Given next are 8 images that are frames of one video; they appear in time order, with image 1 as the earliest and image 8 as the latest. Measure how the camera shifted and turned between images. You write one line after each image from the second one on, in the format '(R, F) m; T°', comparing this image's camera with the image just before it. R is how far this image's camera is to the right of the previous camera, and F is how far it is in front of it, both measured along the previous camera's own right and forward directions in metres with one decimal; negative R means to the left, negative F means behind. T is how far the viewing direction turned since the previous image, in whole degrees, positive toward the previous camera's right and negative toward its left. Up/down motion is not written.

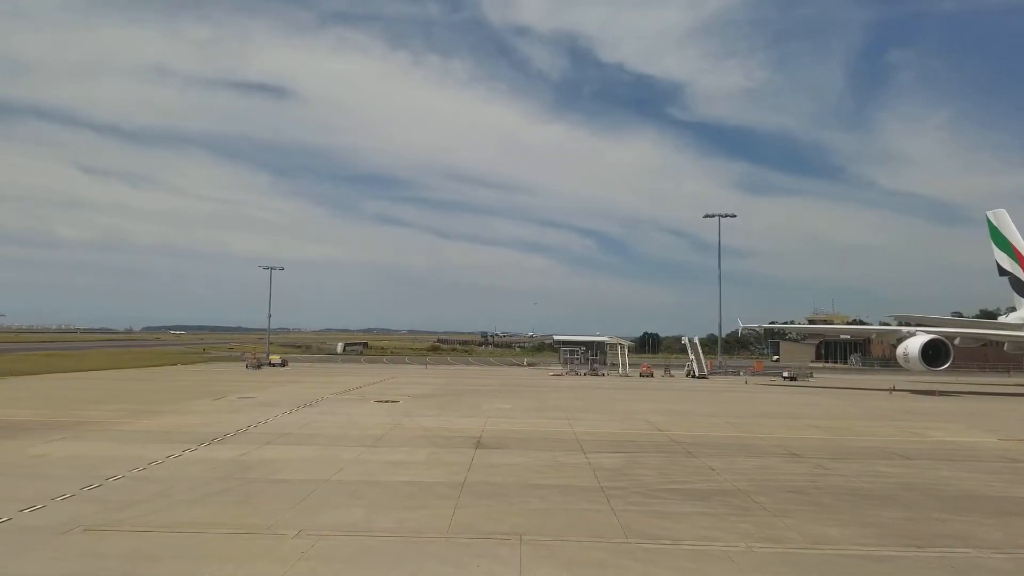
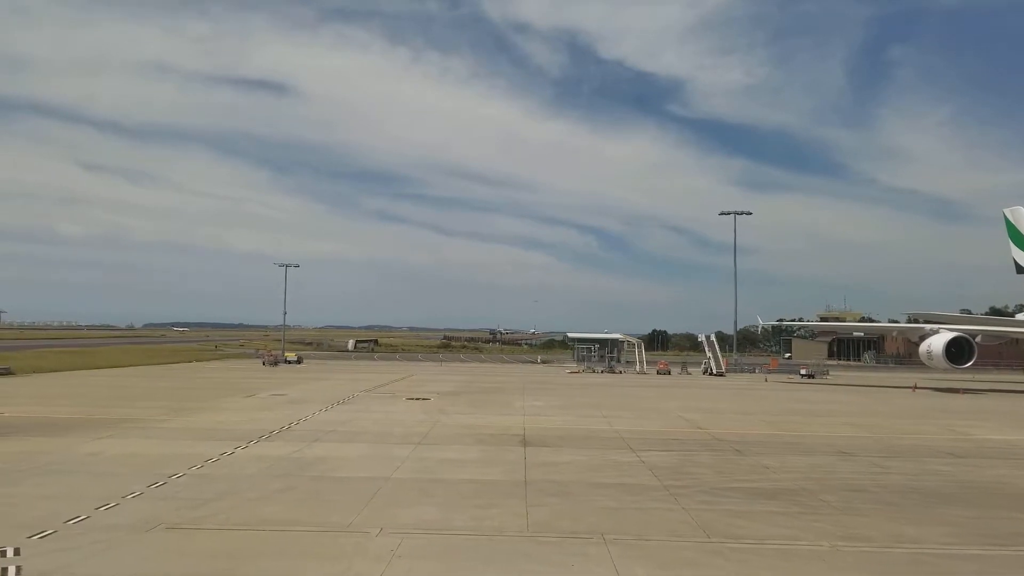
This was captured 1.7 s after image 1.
(-1.3, 0.0) m; 0°
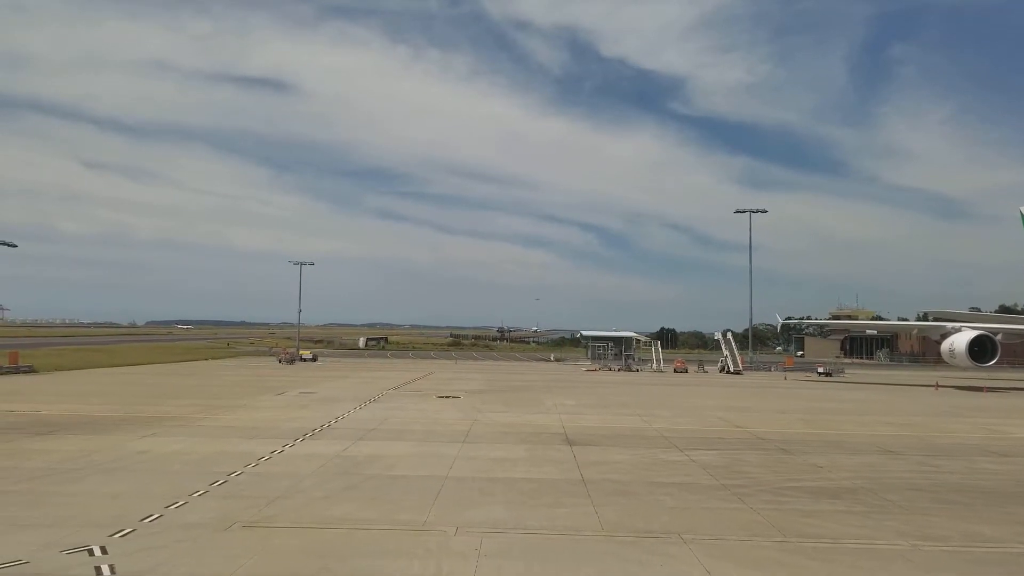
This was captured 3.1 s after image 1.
(-1.2, 0.0) m; 0°
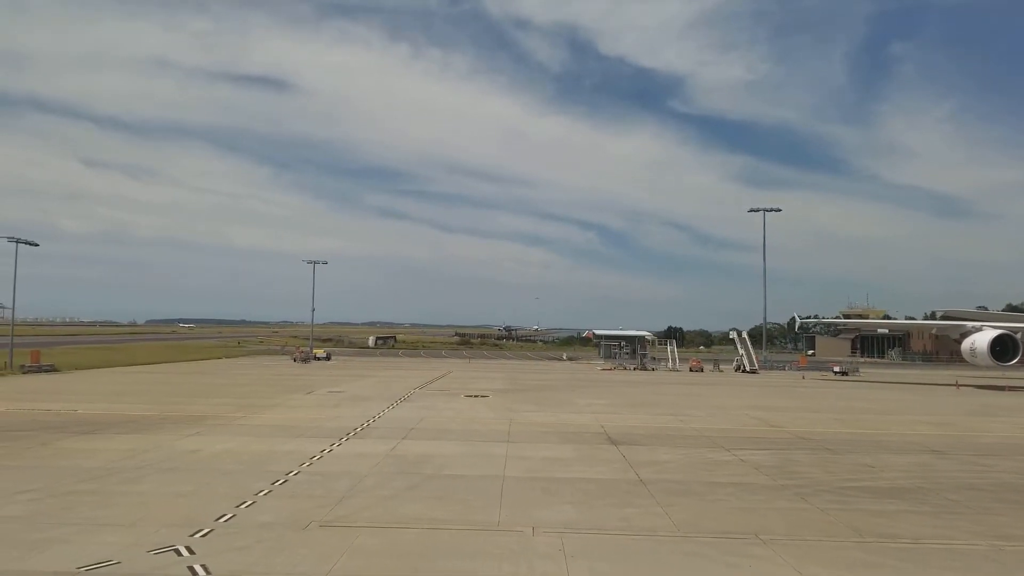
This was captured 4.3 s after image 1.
(-1.2, 0.0) m; 0°
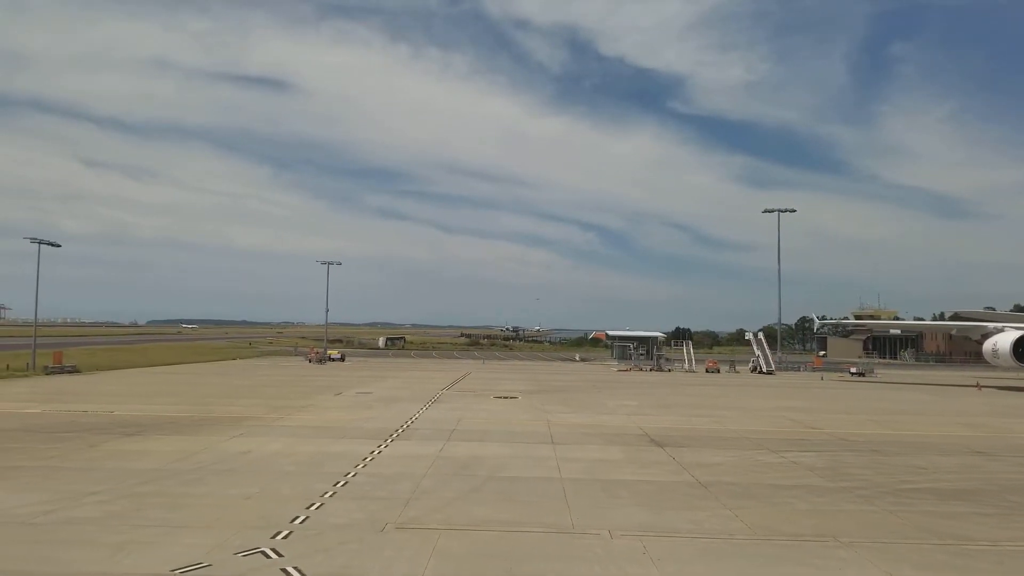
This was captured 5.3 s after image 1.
(-1.2, 0.0) m; 0°
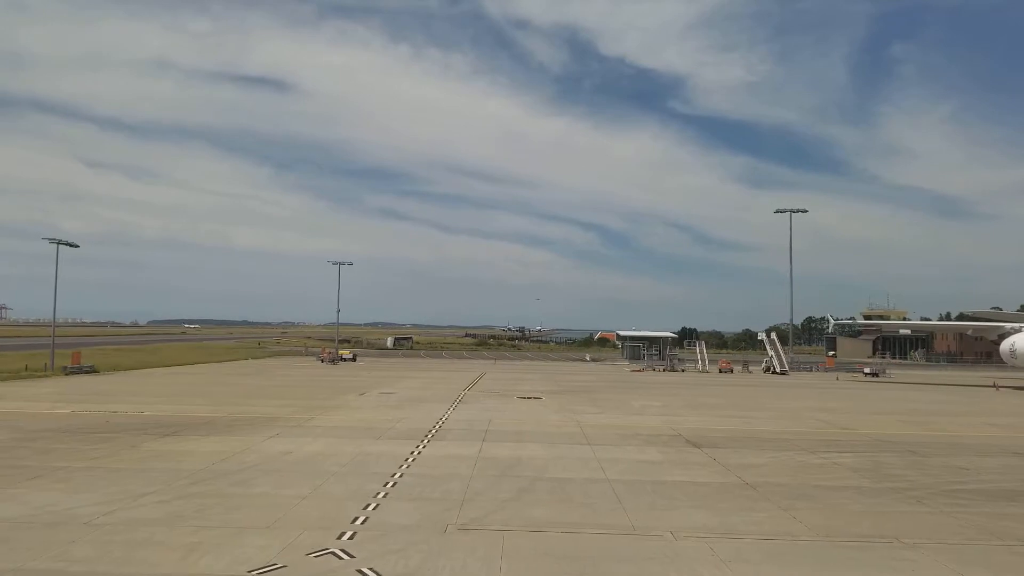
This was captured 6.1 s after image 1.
(-1.0, 0.0) m; 0°
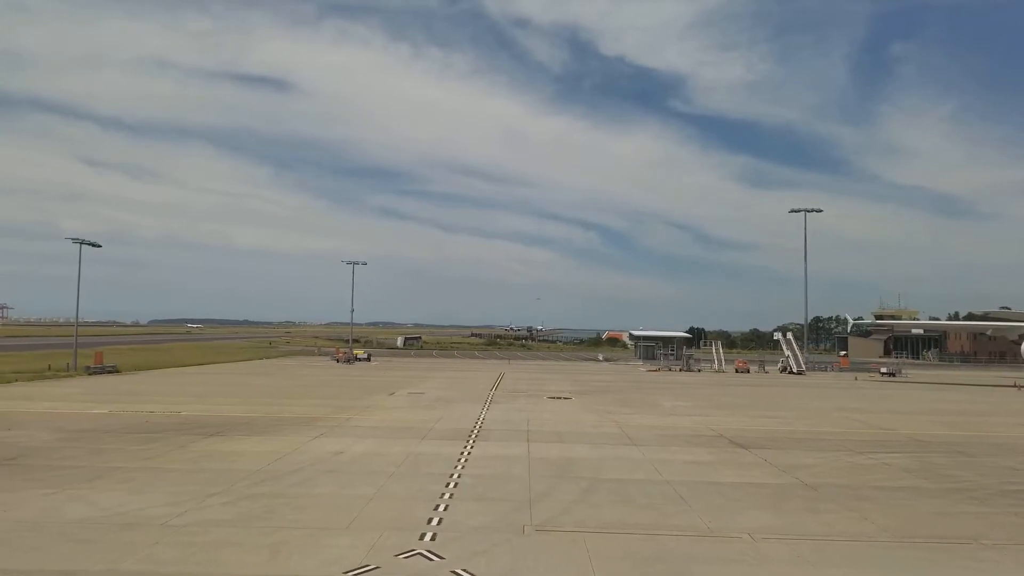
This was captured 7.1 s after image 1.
(-1.2, 0.0) m; 0°
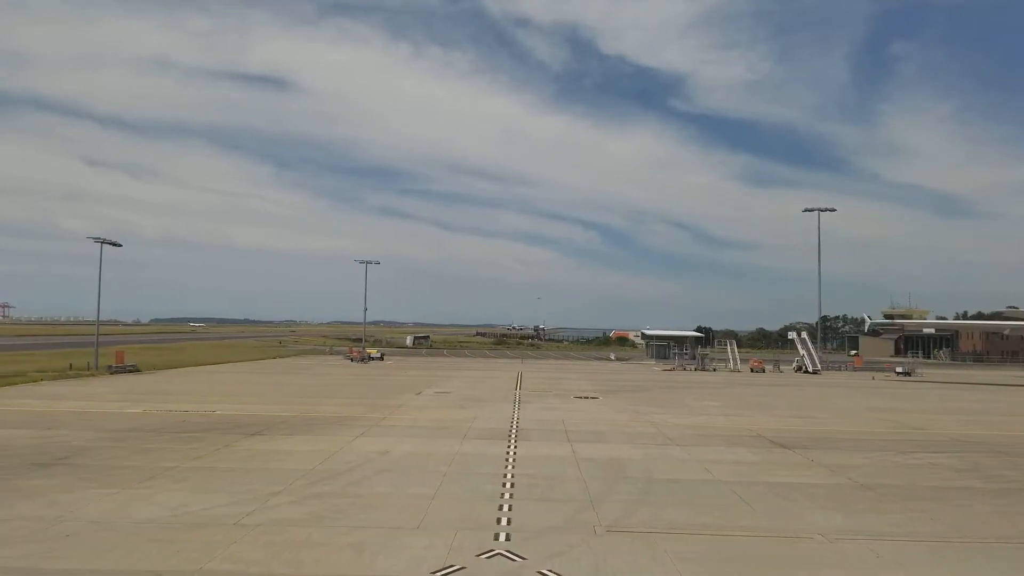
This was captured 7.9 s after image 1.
(-1.1, 0.0) m; 0°
